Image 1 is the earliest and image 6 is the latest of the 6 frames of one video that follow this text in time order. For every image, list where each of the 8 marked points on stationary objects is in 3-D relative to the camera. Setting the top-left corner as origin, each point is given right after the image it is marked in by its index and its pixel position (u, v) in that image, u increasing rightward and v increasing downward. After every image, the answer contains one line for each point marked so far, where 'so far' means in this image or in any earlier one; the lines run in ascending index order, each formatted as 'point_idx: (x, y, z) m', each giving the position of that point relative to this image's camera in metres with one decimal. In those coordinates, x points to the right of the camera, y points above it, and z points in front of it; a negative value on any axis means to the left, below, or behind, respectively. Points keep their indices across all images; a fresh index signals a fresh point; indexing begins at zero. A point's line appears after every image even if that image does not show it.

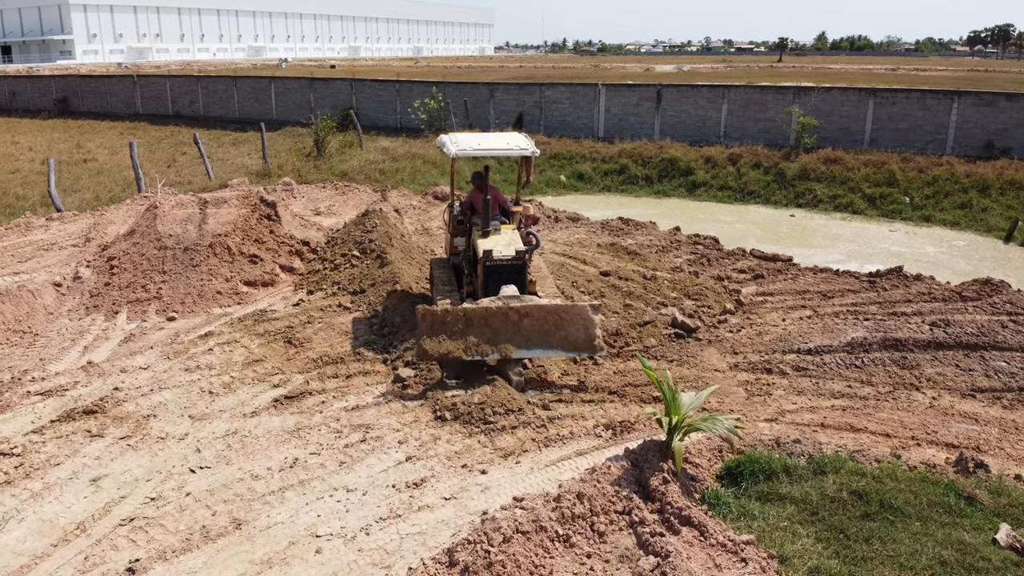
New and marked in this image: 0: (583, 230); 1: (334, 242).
0: (+1.3, +1.1, +14.0) m
1: (-2.6, +0.7, +11.4) m
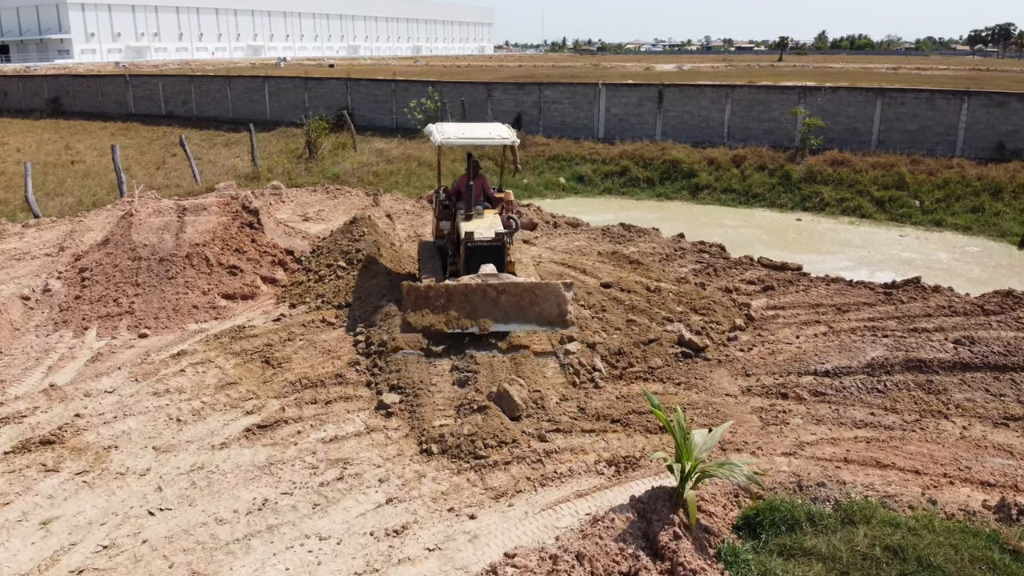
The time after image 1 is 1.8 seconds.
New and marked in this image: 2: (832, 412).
0: (+1.2, +0.9, +13.4) m
1: (-2.7, +0.5, +10.8) m
2: (+2.9, -1.1, +7.1) m
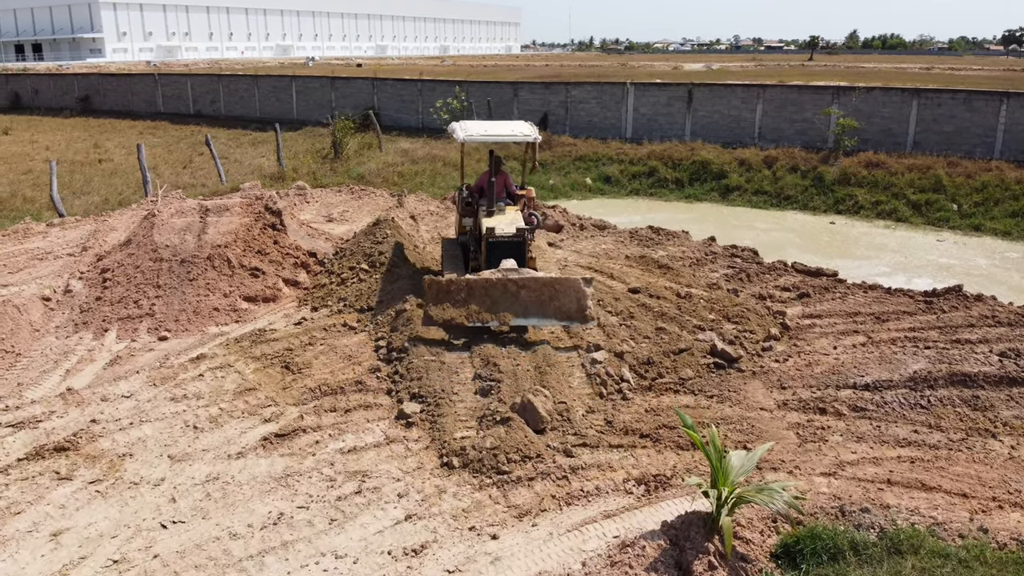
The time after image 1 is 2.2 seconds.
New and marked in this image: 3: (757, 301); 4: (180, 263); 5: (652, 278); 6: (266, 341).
0: (+1.7, +0.8, +13.1) m
1: (-2.3, +0.5, +10.6) m
2: (+3.1, -1.2, +6.7) m
3: (+3.1, -0.2, +9.7) m
4: (-4.1, +0.3, +9.6) m
5: (+1.9, +0.1, +10.7) m
6: (-2.7, -0.6, +8.6) m
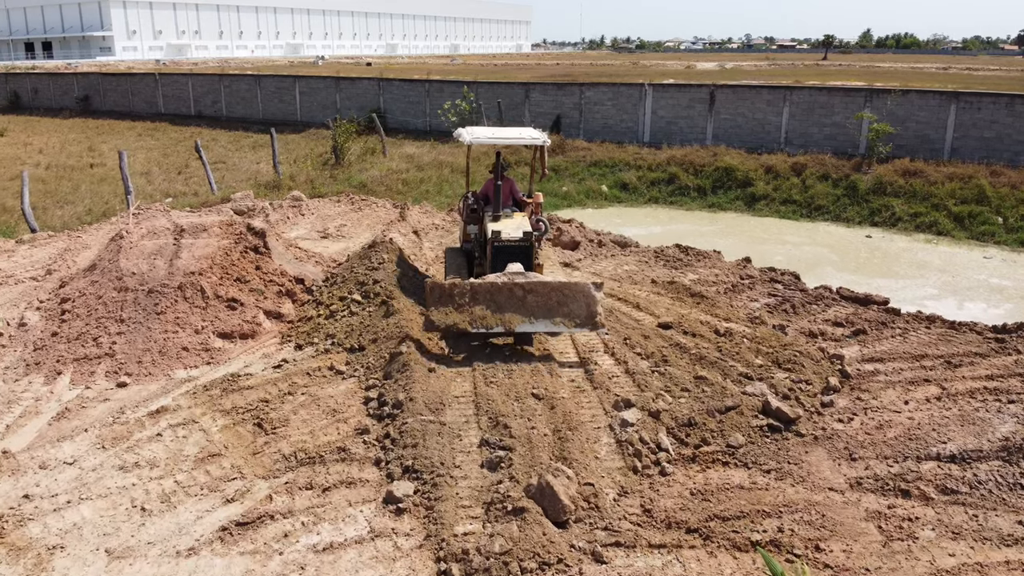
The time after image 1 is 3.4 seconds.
0: (+1.8, +0.4, +11.8) m
1: (-2.2, +0.1, +9.4) m
2: (+3.3, -1.6, +5.5) m
3: (+3.2, -0.6, +8.4) m
4: (-4.0, -0.1, +8.4) m
5: (+2.1, -0.2, +9.4) m
6: (-2.6, -1.0, +7.4) m
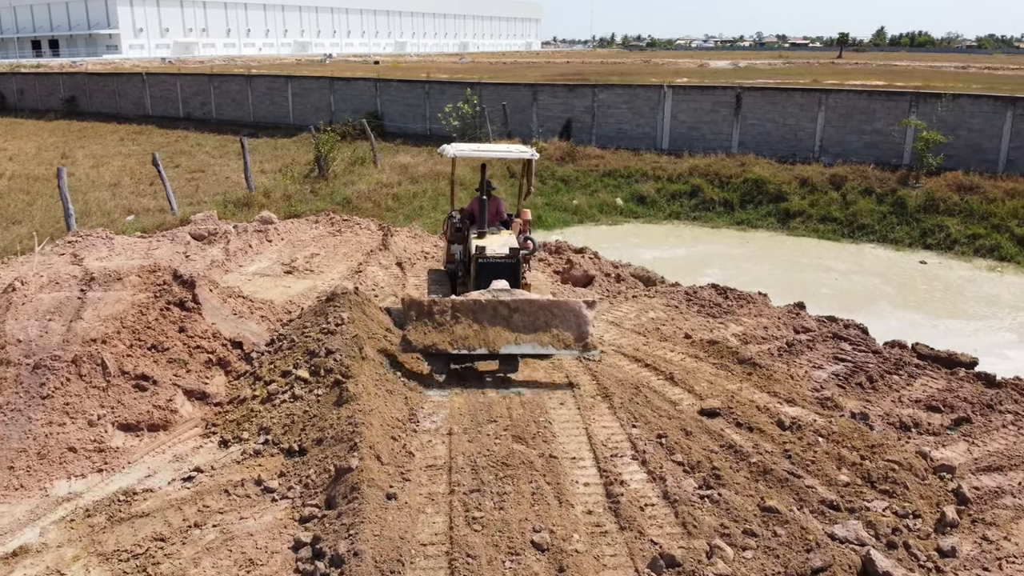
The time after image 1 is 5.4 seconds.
0: (+1.9, -0.2, +9.7) m
1: (-2.2, -0.5, +7.4) m
2: (+3.2, -2.3, +3.4) m
3: (+3.2, -1.2, +6.3) m
4: (-4.0, -0.7, +6.4) m
5: (+2.1, -0.9, +7.4) m
6: (-2.6, -1.6, +5.4) m
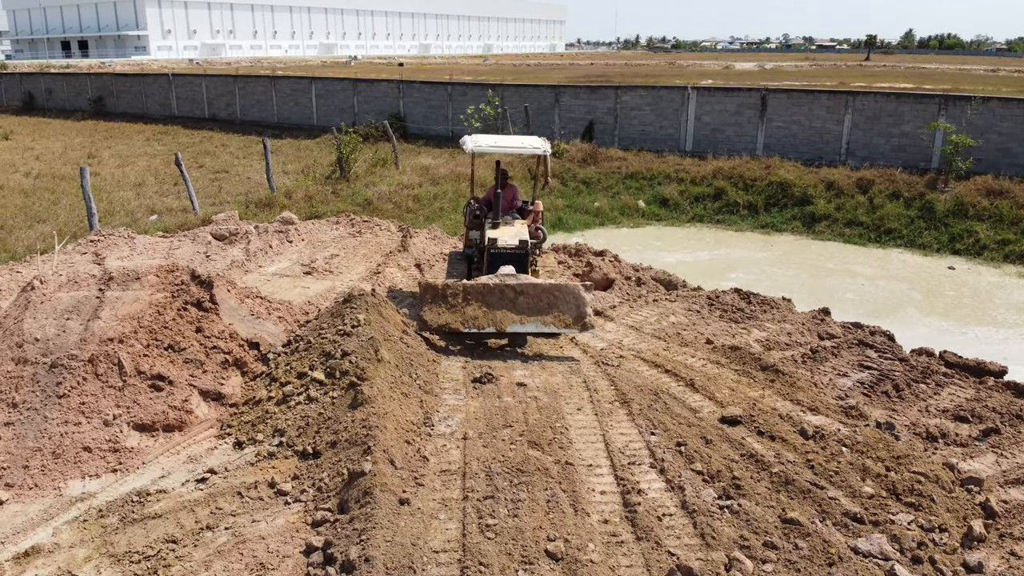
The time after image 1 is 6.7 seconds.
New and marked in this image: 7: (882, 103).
0: (+2.1, -0.3, +9.6) m
1: (-2.0, -0.5, +7.4) m
2: (+3.2, -2.3, +3.2) m
3: (+3.3, -1.3, +6.1) m
4: (-3.9, -0.7, +6.4) m
5: (+2.2, -0.9, +7.2) m
6: (-2.5, -1.6, +5.3) m
7: (+8.9, +4.4, +18.4) m
